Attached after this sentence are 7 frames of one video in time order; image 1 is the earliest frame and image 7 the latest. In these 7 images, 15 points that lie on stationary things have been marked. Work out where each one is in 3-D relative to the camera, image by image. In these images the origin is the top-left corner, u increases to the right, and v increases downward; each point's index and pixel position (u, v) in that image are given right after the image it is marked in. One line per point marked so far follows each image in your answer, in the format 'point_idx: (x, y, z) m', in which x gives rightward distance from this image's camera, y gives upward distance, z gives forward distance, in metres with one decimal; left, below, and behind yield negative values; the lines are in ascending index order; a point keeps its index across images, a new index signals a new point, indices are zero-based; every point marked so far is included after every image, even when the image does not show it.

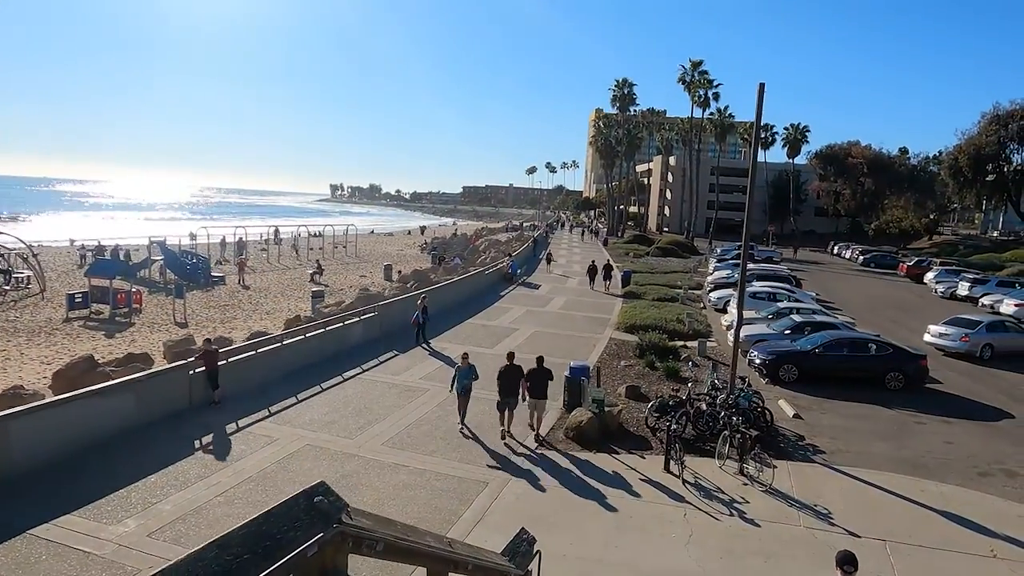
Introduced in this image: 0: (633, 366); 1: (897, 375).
0: (+3.1, -2.0, +16.5) m
1: (+9.2, -2.1, +15.4) m
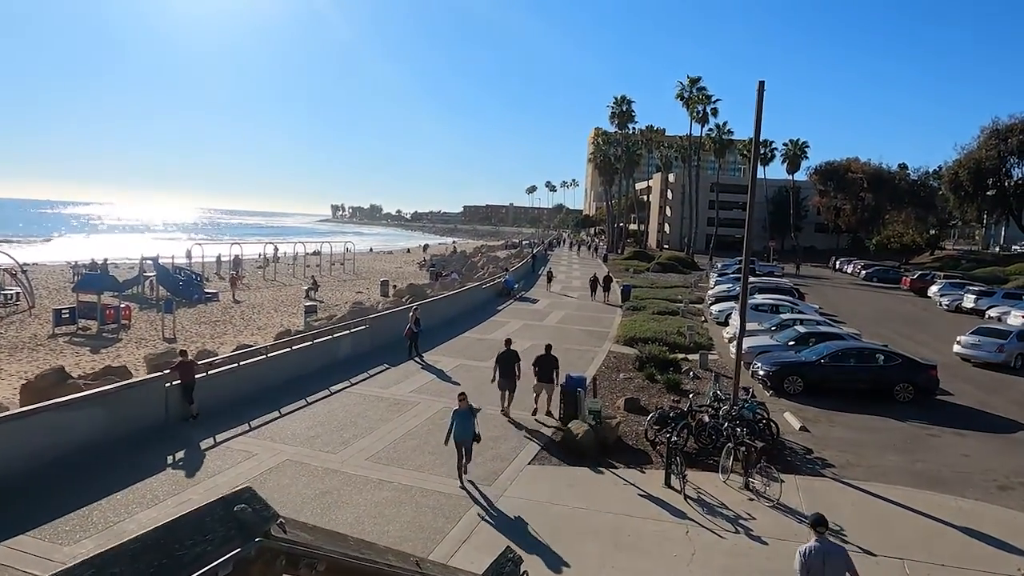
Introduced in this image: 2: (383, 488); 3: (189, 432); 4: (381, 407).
0: (+3.0, -2.2, +15.9) m
1: (+9.1, -2.3, +14.9) m
2: (-1.8, -2.8, +9.2) m
3: (-5.4, -2.4, +10.9) m
4: (-2.6, -2.4, +12.8) m
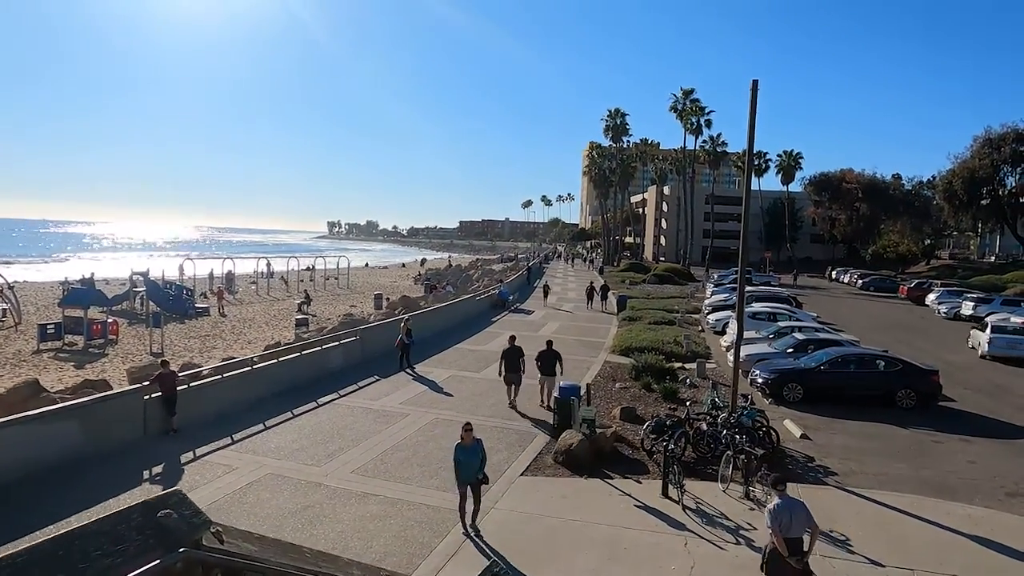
0: (+2.8, -2.4, +15.6) m
1: (+8.9, -2.4, +14.5) m
2: (-2.0, -2.9, +8.8) m
3: (-5.5, -2.6, +10.5) m
4: (-2.7, -2.5, +12.4) m
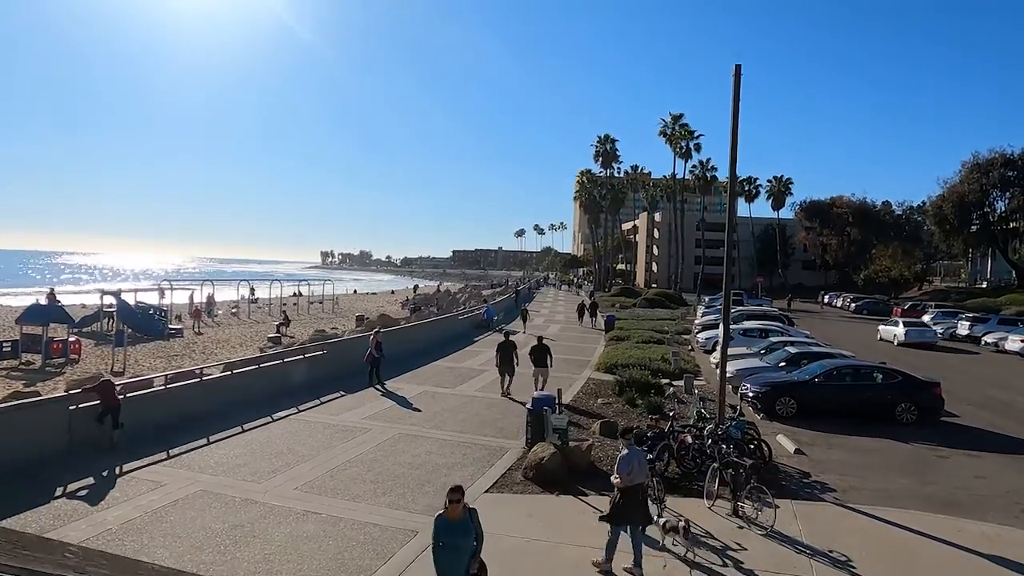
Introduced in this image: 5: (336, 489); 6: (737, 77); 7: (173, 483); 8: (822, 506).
0: (+2.2, -2.6, +14.6) m
1: (+8.3, -2.5, +13.6) m
2: (-2.5, -2.8, +7.8) m
3: (-6.1, -2.5, +9.5) m
4: (-3.3, -2.6, +11.4) m
5: (-2.4, -2.8, +8.9) m
6: (+3.6, +3.4, +10.4) m
7: (-4.6, -2.6, +8.7) m
8: (+4.2, -2.9, +8.7) m
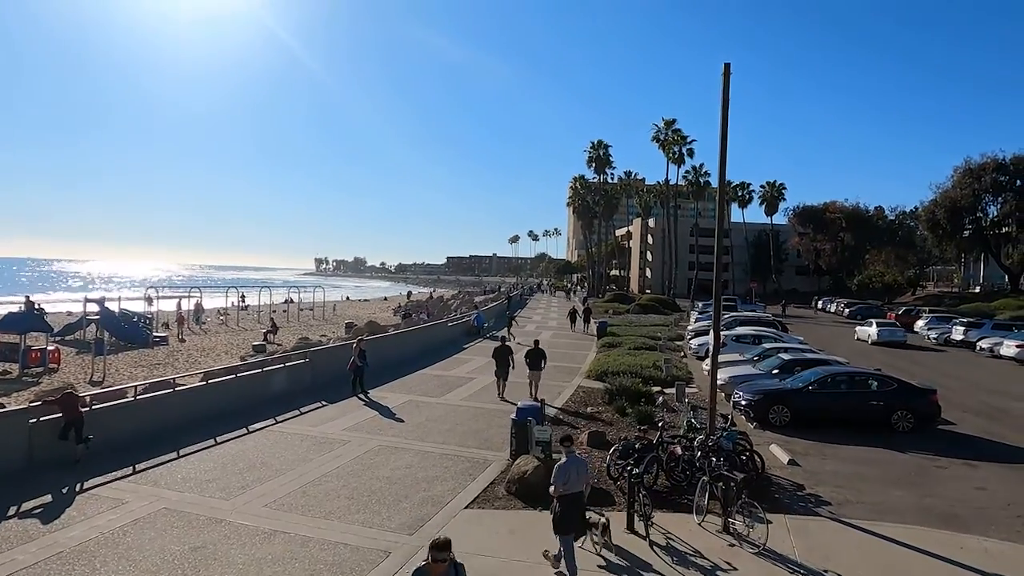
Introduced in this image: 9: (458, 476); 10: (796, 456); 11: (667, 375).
0: (+2.0, -2.7, +14.2) m
1: (+8.1, -2.6, +13.3) m
2: (-2.7, -2.9, +7.3) m
3: (-6.3, -2.6, +9.0) m
4: (-3.5, -2.7, +11.0) m
5: (-2.7, -2.8, +8.5) m
6: (+3.3, +3.3, +10.1) m
7: (-4.8, -2.7, +8.3) m
8: (+3.9, -3.0, +8.4) m
9: (-0.8, -2.9, +9.9) m
10: (+5.1, -3.0, +11.6) m
11: (+4.5, -2.5, +18.7) m
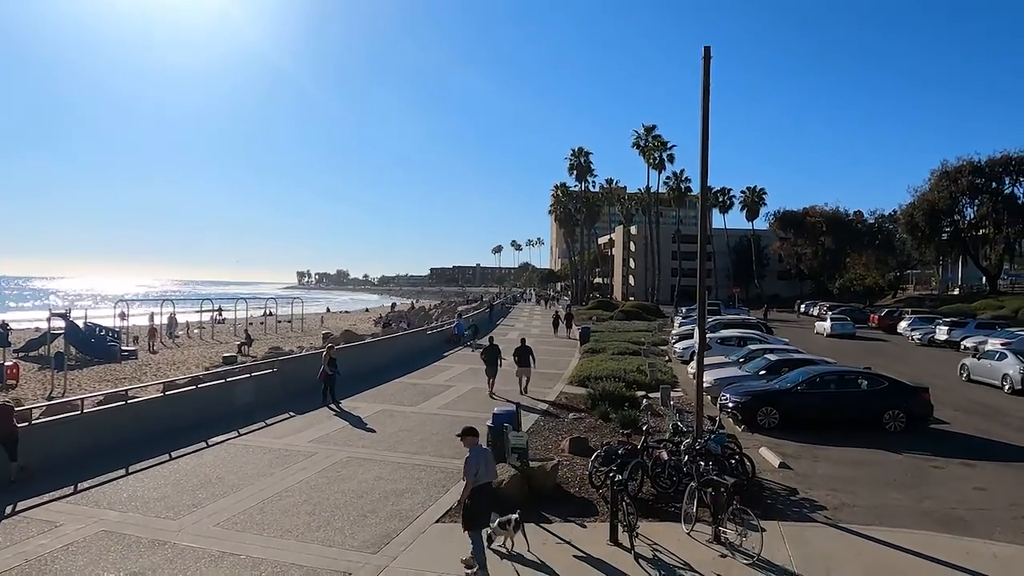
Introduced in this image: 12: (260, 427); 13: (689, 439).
0: (+1.5, -2.7, +13.6) m
1: (+7.6, -2.5, +12.9) m
2: (-3.0, -2.8, +6.6) m
3: (-6.6, -2.7, +8.2) m
4: (-3.9, -2.7, +10.3) m
5: (-3.0, -2.8, +7.8) m
6: (+2.9, +3.4, +9.6) m
7: (-5.1, -2.7, +7.5) m
8: (+3.6, -2.9, +7.8) m
9: (-1.2, -2.9, +9.3) m
10: (+4.7, -2.9, +11.1) m
11: (+3.9, -2.6, +18.1) m
12: (-4.8, -2.7, +12.4) m
13: (+2.5, -2.1, +9.0) m
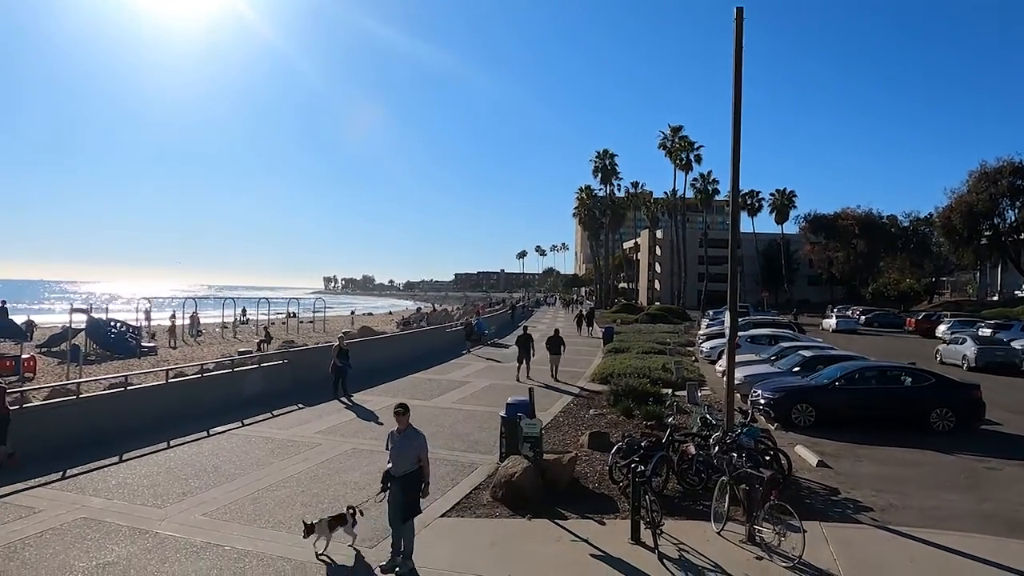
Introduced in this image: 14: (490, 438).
0: (+1.8, -2.5, +12.9) m
1: (+7.9, -2.3, +11.9) m
2: (-2.9, -2.5, +6.1) m
3: (-6.5, -2.4, +7.8) m
4: (-3.7, -2.4, +9.7) m
5: (-2.8, -2.5, +7.2) m
6: (+3.1, +3.7, +8.9) m
7: (-5.0, -2.4, +7.0) m
8: (+3.8, -2.6, +7.0) m
9: (-1.0, -2.6, +8.6) m
10: (+4.9, -2.7, +10.2) m
11: (+4.4, -2.4, +17.3) m
12: (-4.5, -2.4, +11.9) m
13: (+2.6, -1.8, +8.3) m
14: (-0.4, -2.6, +11.3) m
